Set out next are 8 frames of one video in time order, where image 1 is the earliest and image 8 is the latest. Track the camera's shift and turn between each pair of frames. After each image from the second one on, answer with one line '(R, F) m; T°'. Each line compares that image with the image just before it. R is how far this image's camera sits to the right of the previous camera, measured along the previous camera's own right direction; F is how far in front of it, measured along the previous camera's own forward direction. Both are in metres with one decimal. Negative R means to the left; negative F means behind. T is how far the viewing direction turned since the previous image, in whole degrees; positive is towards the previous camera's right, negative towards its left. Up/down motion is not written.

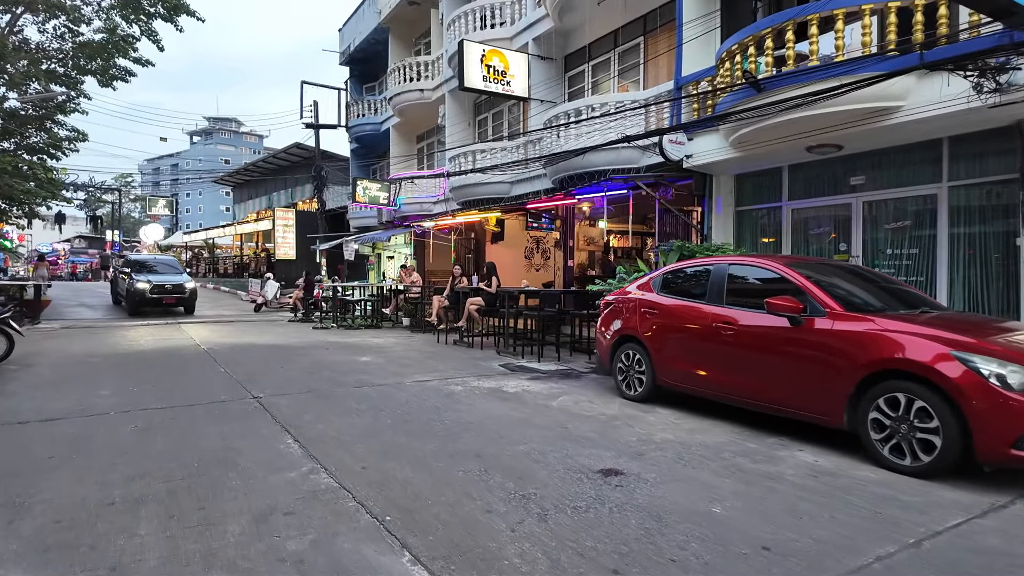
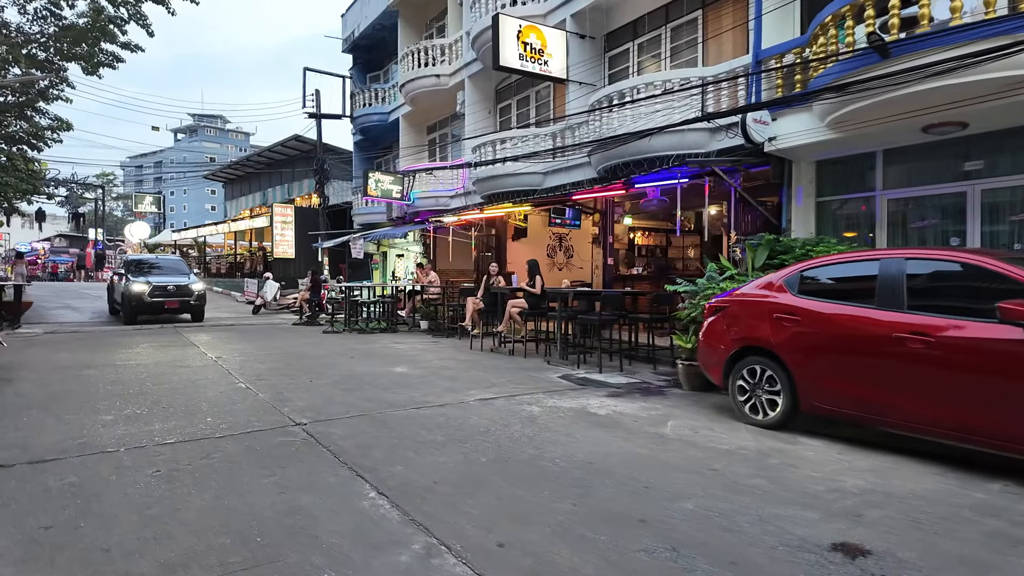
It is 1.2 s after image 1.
(-1.0, +1.2) m; +1°
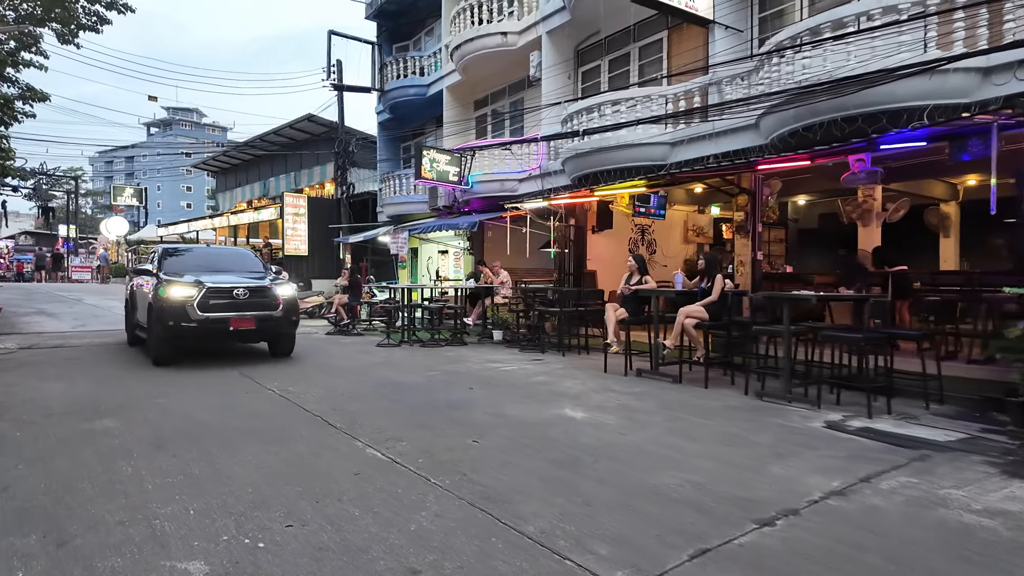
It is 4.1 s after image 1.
(-2.5, +2.9) m; +2°
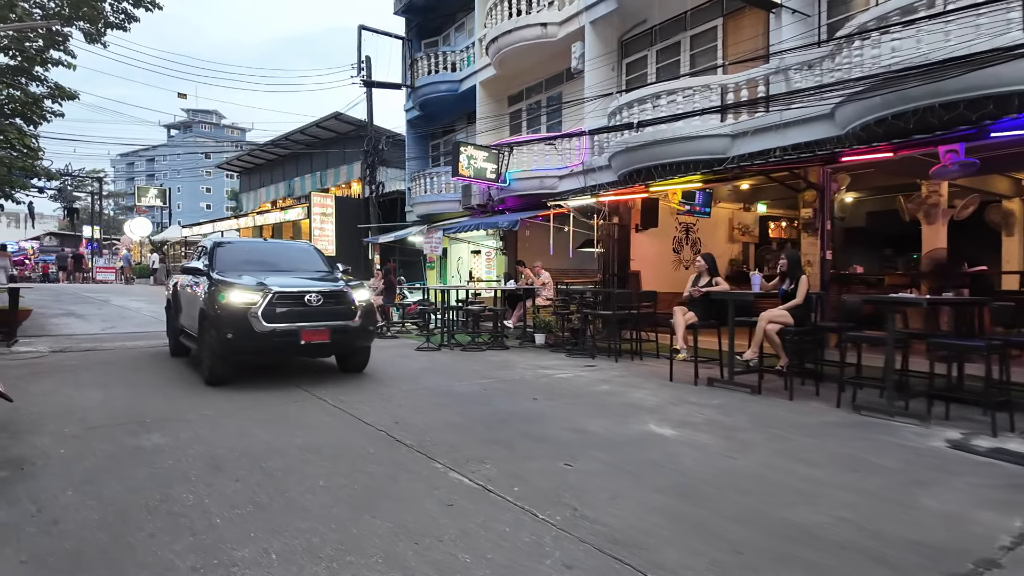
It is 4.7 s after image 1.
(-0.6, +0.5) m; -1°
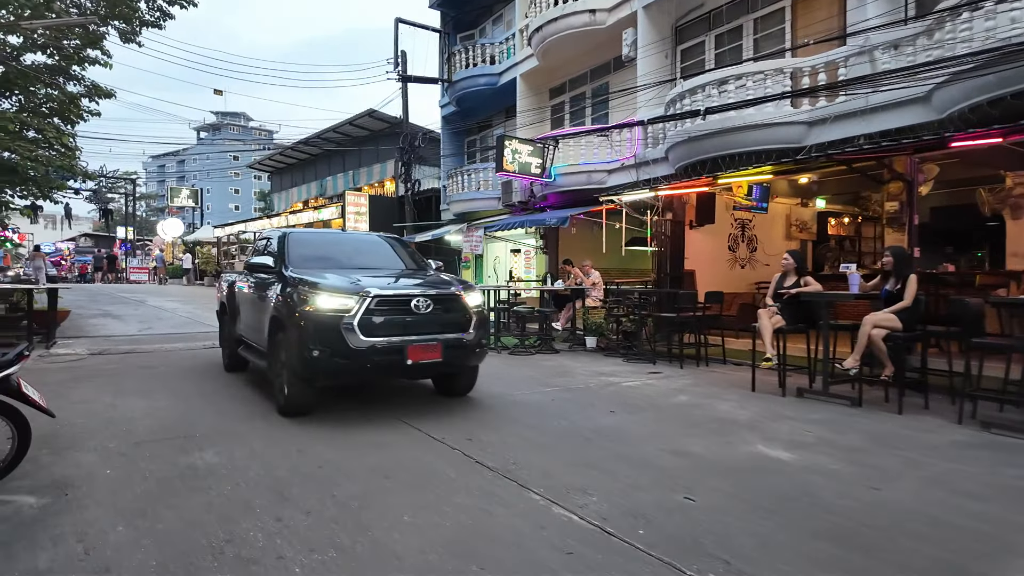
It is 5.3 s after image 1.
(-0.5, +0.6) m; -2°
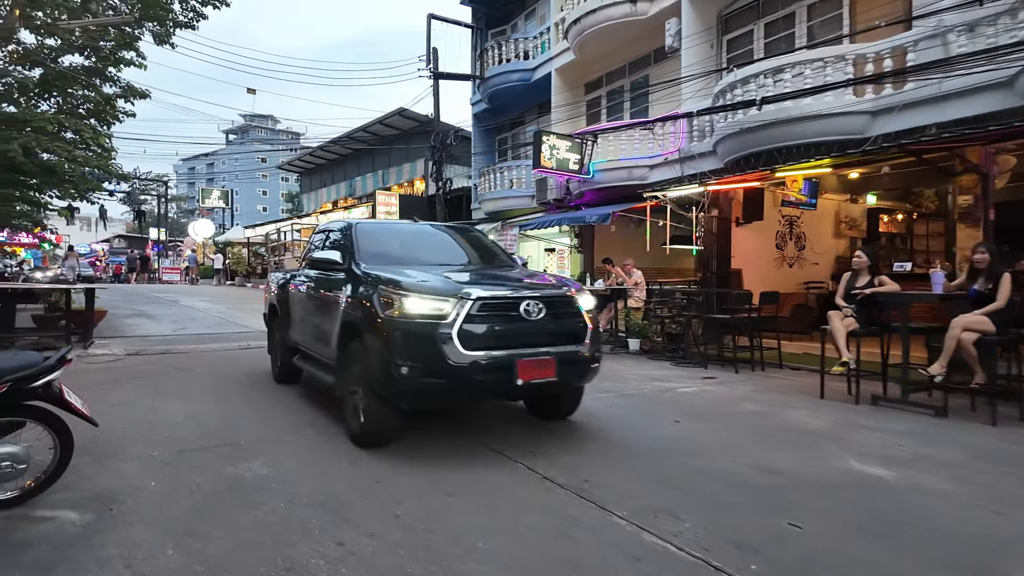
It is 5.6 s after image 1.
(-0.3, +0.4) m; -2°
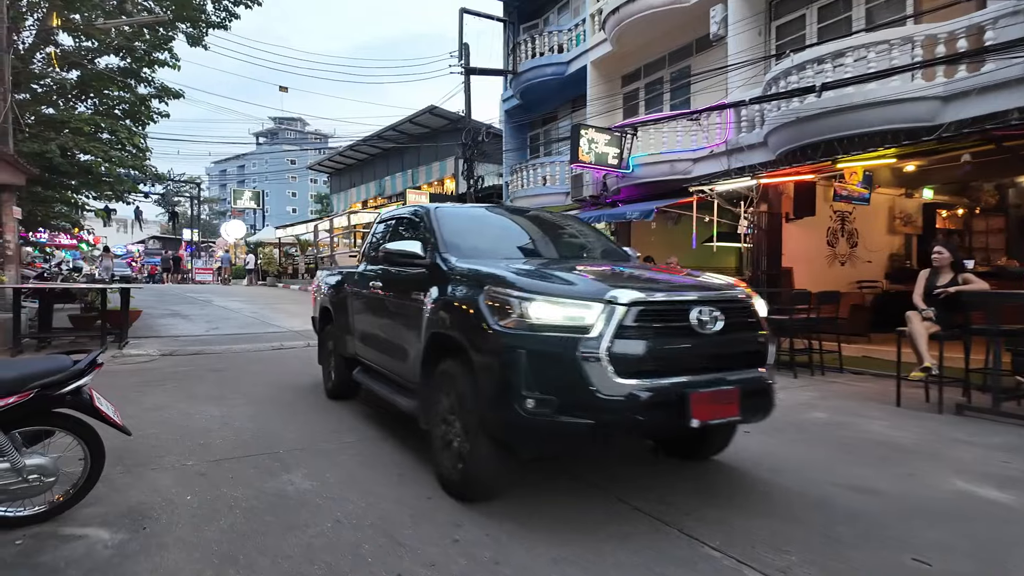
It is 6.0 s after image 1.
(-0.2, +0.4) m; -2°
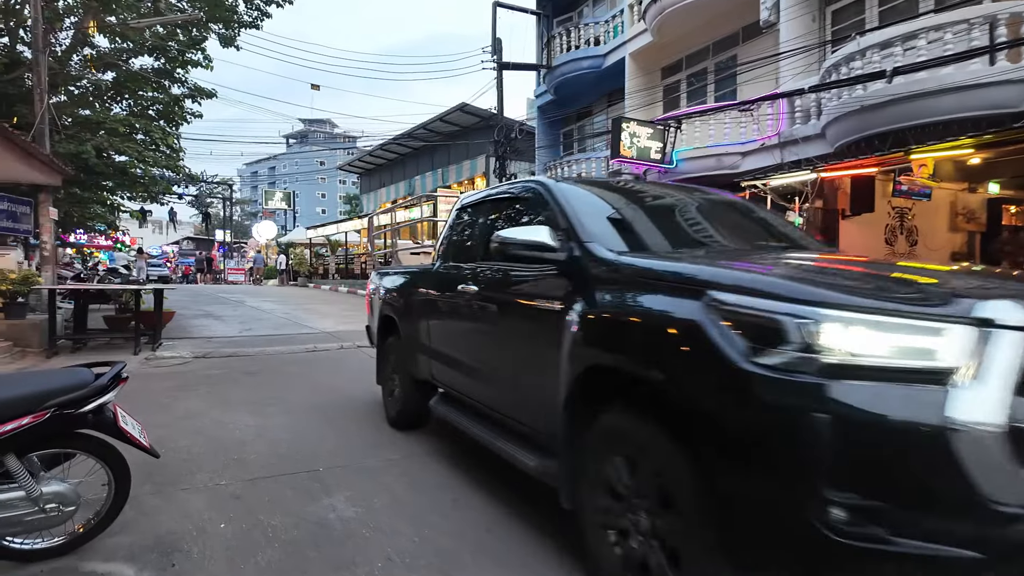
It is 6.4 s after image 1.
(-0.2, +0.4) m; -2°
